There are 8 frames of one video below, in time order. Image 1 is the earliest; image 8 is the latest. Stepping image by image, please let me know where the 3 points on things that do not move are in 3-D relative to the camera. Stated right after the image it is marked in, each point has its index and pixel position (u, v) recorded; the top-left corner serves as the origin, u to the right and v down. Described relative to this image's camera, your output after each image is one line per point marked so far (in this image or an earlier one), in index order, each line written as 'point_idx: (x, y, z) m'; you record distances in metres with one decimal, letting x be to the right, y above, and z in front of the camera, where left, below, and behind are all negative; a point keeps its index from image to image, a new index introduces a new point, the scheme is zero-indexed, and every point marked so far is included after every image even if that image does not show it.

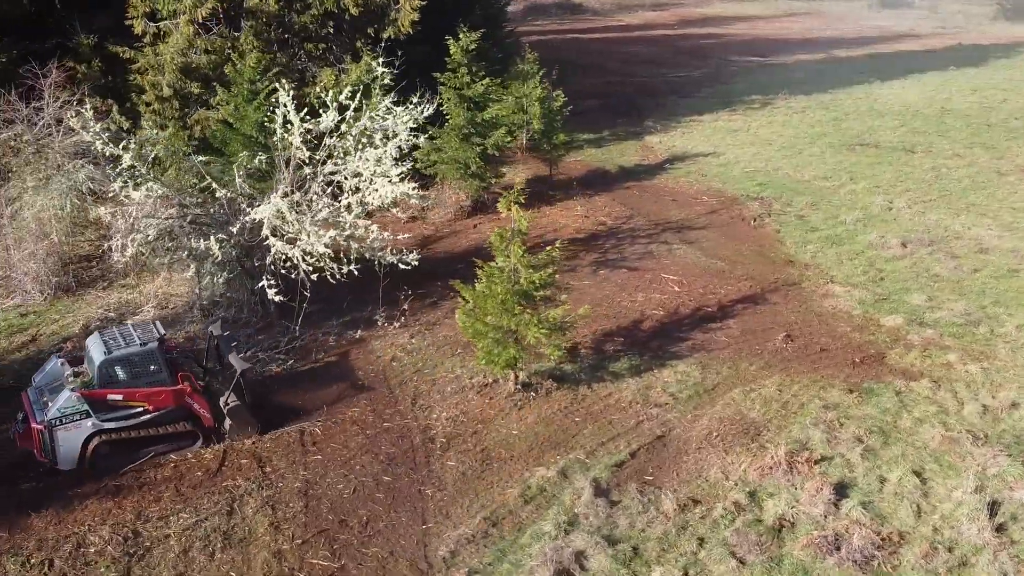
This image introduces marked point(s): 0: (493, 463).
0: (-0.1, -1.2, +7.7) m
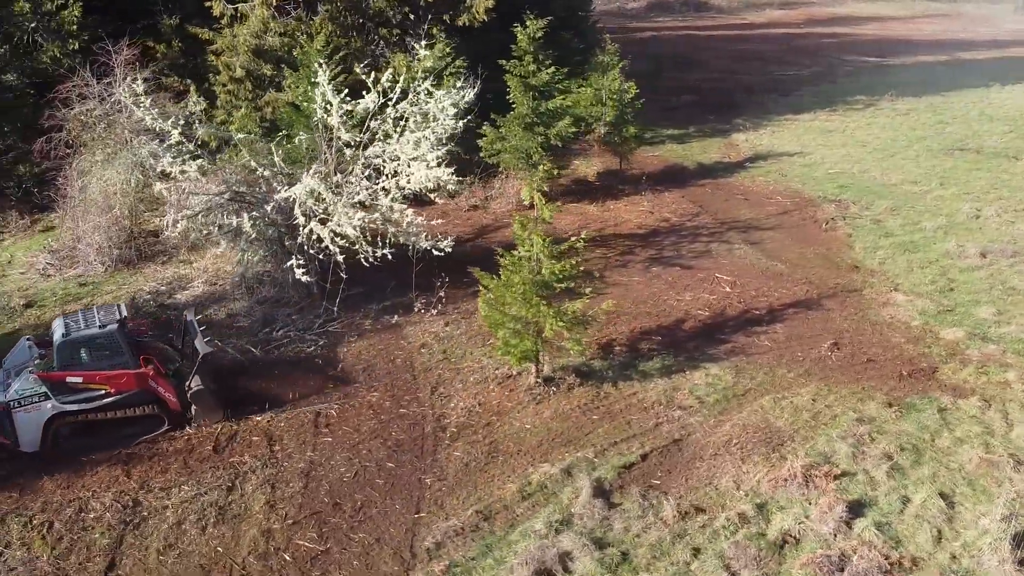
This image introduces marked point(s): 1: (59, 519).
0: (-0.1, -1.1, +7.5) m
1: (-2.8, -1.4, +7.1) m
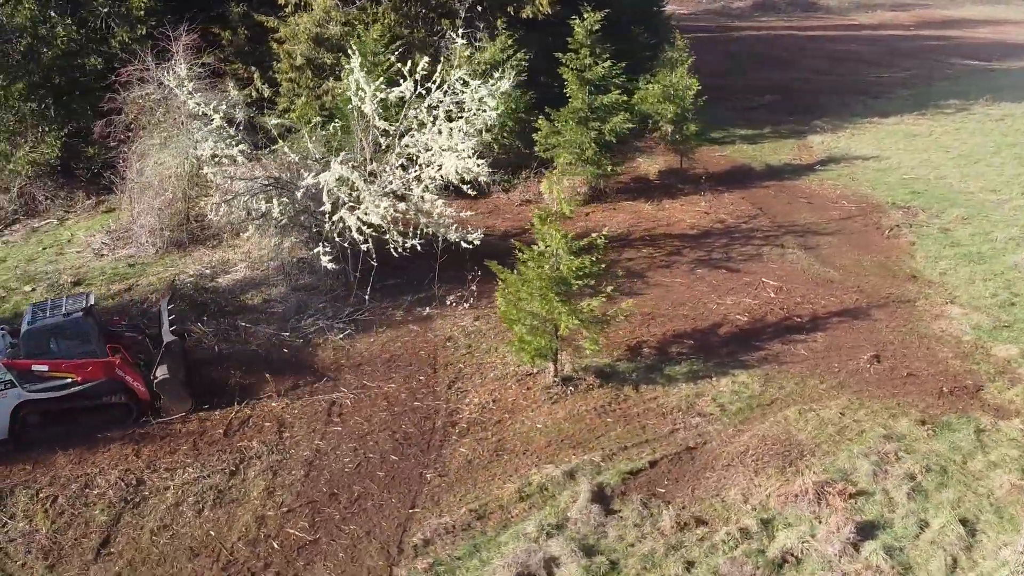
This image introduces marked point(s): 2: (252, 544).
0: (-0.1, -1.1, +7.3) m
1: (-2.8, -1.3, +7.2) m
2: (-1.5, -1.5, +6.6) m
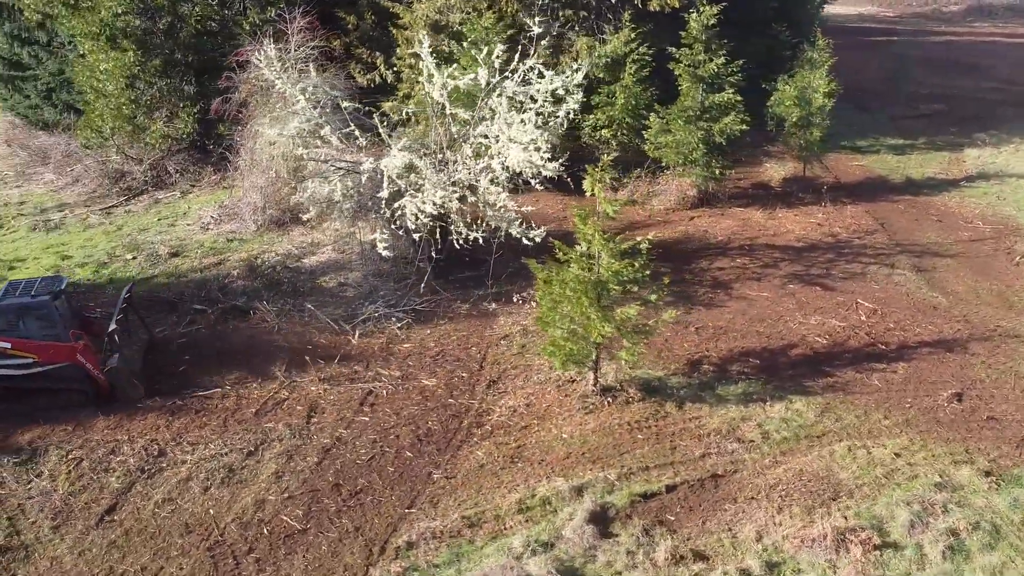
0: (0.0, -1.1, +7.0) m
1: (-2.7, -1.1, +7.3) m
2: (-1.5, -1.4, +6.6) m
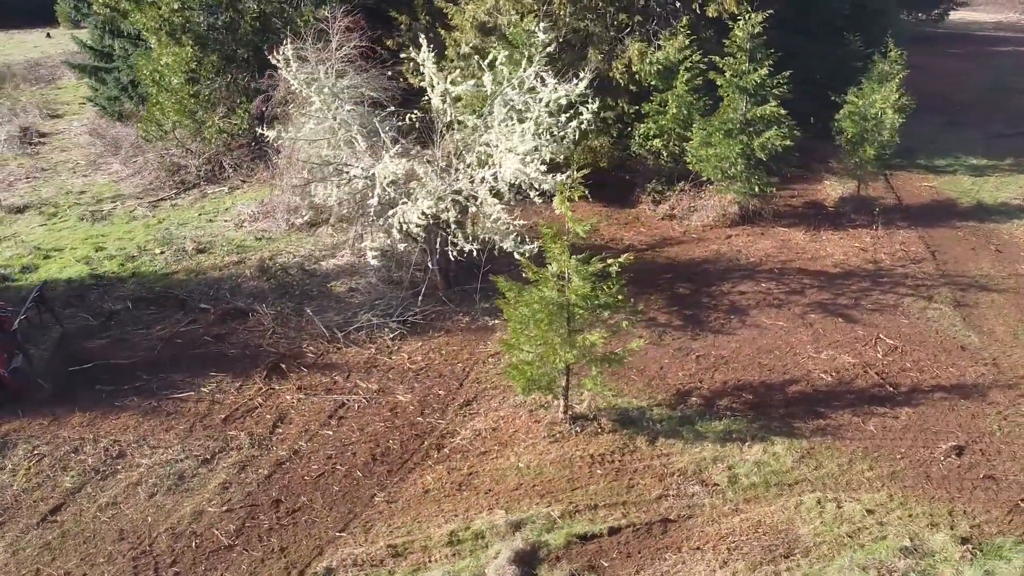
0: (-0.3, -1.2, +6.7) m
1: (-2.9, -1.1, +7.3) m
2: (-1.9, -1.4, +6.5) m
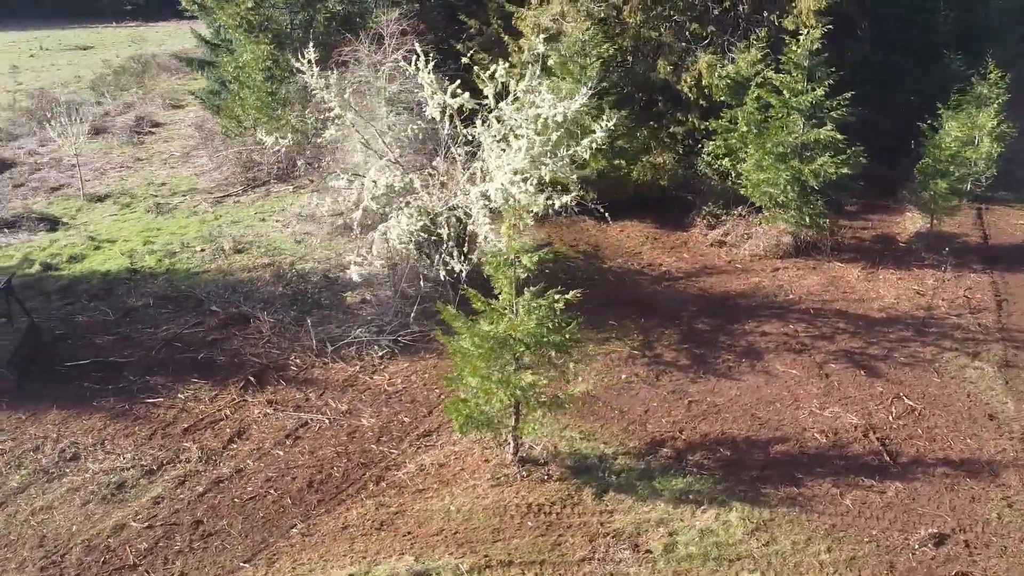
0: (-0.7, -1.3, +6.3) m
1: (-3.2, -1.0, +7.4) m
2: (-2.4, -1.5, +6.3) m
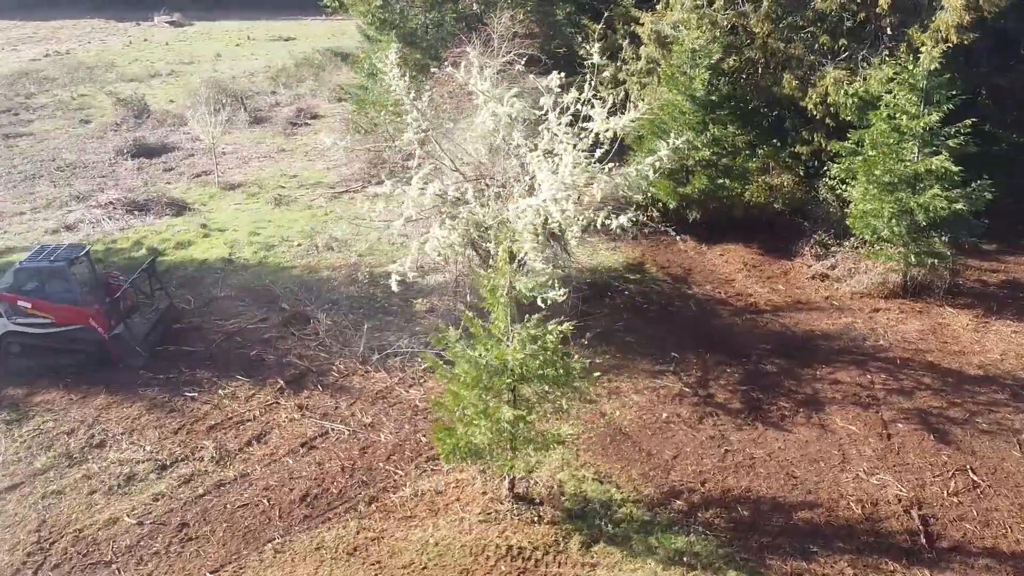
0: (-0.8, -1.4, +6.0) m
1: (-3.1, -0.9, +7.6) m
2: (-2.4, -1.4, +6.4) m
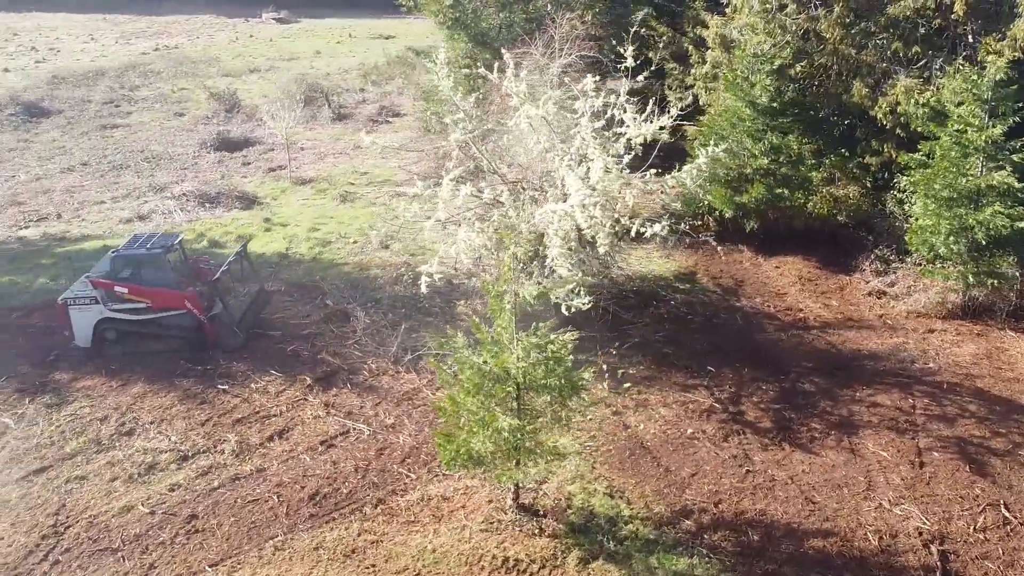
0: (-0.8, -1.4, +6.0) m
1: (-2.9, -0.9, +7.7) m
2: (-2.4, -1.4, +6.5) m
